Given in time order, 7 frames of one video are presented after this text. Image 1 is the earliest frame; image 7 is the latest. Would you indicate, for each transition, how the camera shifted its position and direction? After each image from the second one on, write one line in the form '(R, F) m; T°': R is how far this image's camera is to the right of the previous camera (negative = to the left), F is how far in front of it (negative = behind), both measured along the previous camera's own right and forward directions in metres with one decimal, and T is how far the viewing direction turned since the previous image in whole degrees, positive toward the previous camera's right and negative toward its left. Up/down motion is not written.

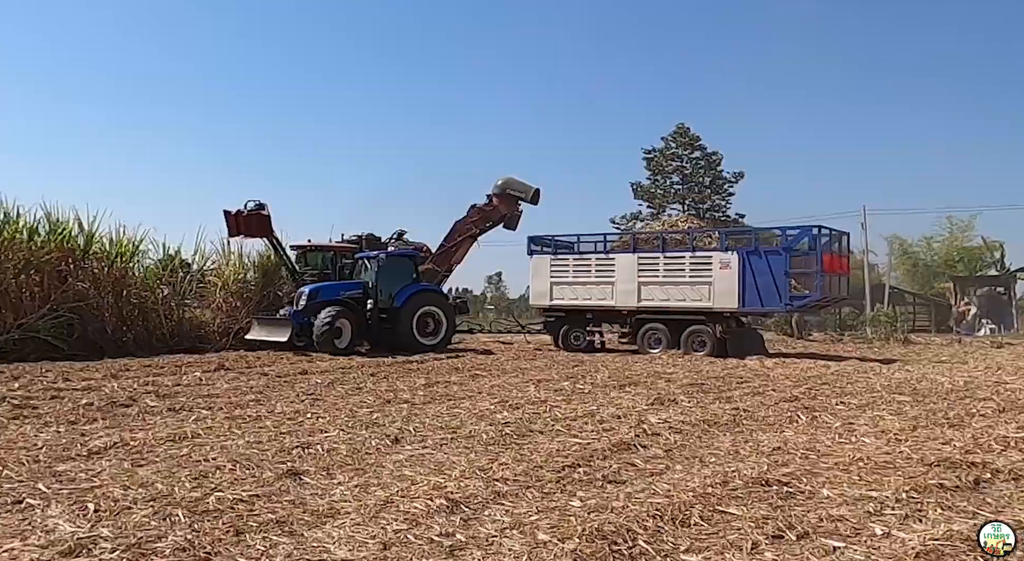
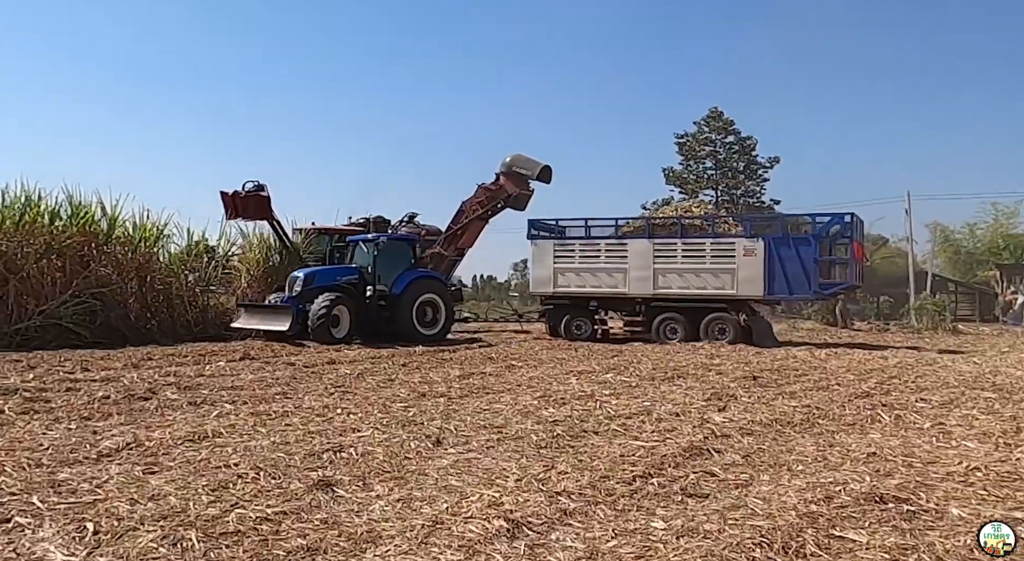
(-0.2, +0.6) m; -2°
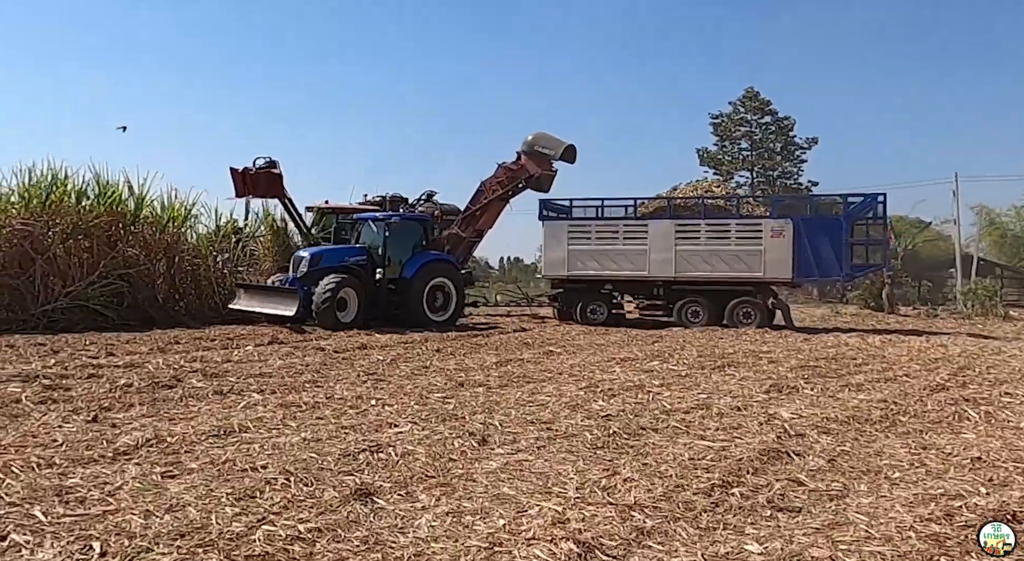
(-0.2, +0.5) m; -2°
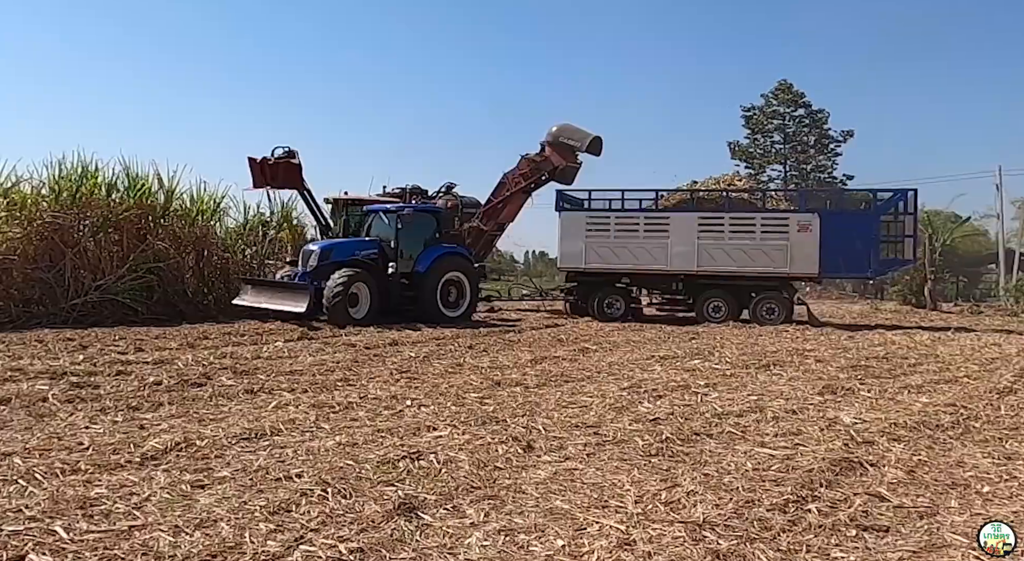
(-0.1, +0.3) m; -2°
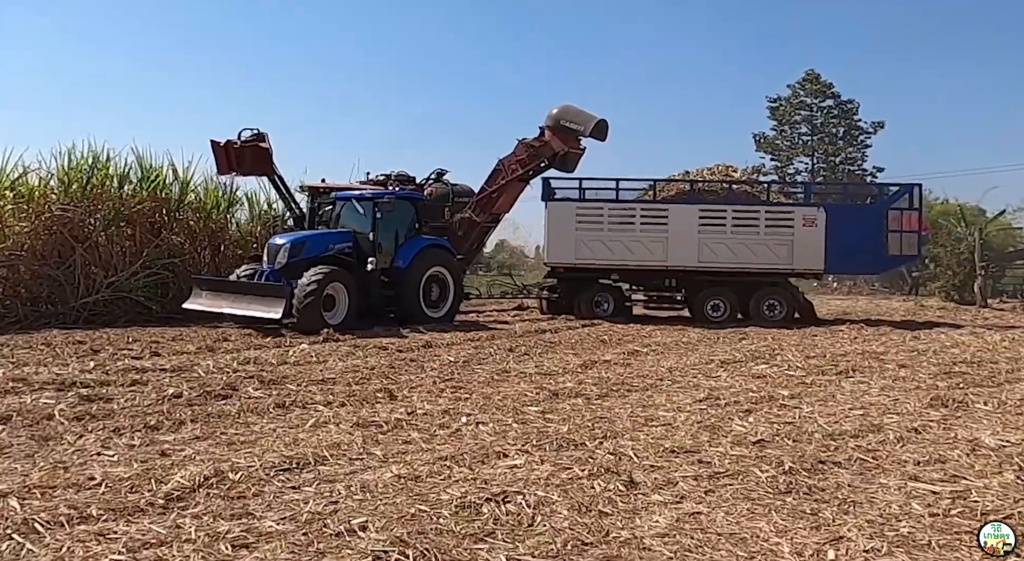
(-0.4, +0.8) m; -1°
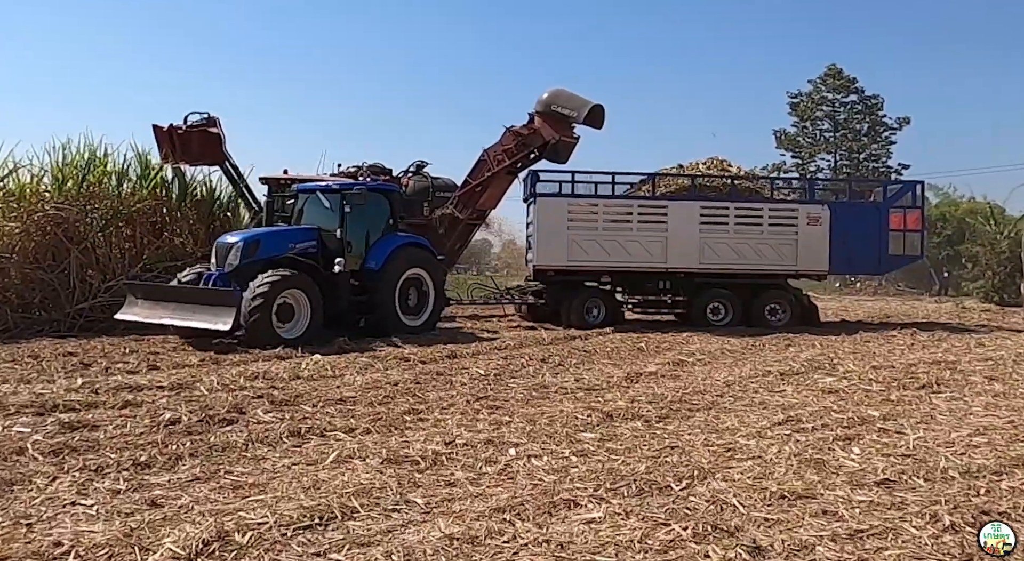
(-0.3, +0.9) m; 0°
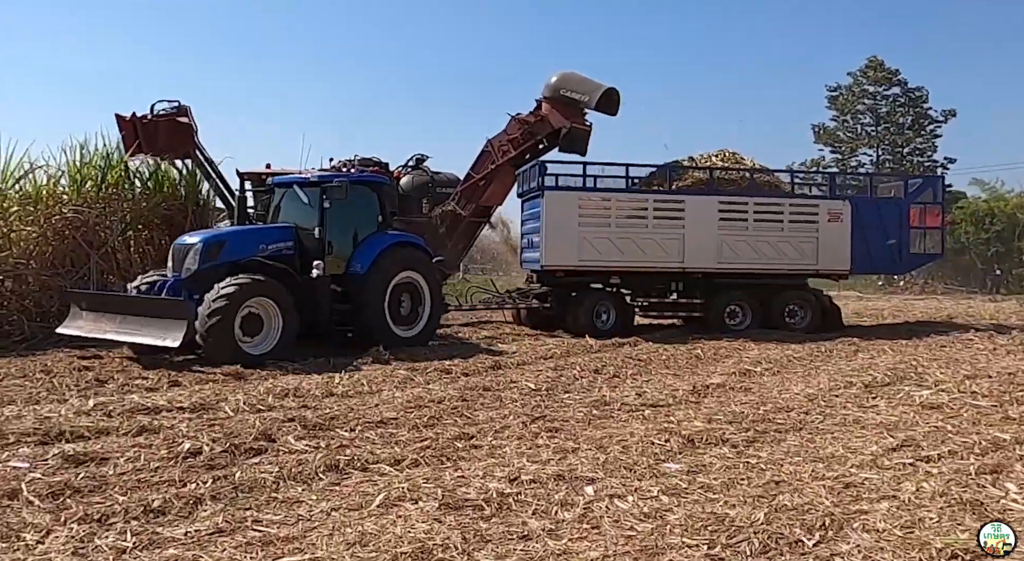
(-0.2, +0.7) m; -2°
